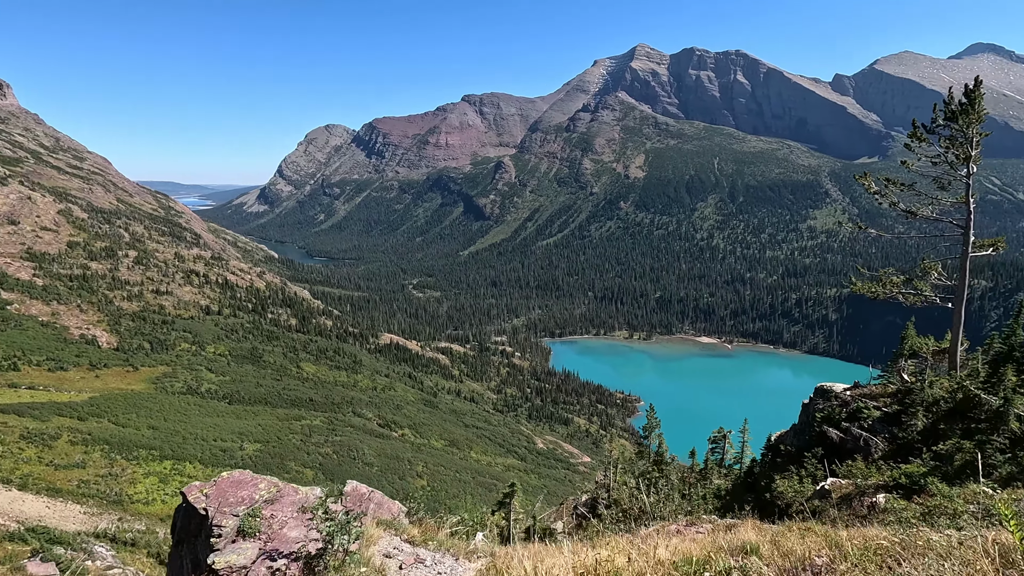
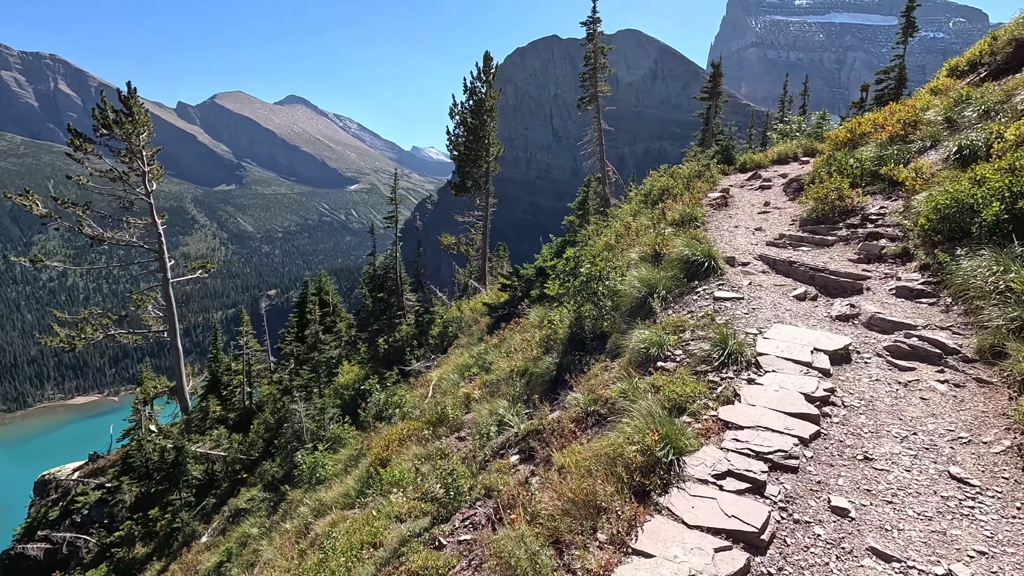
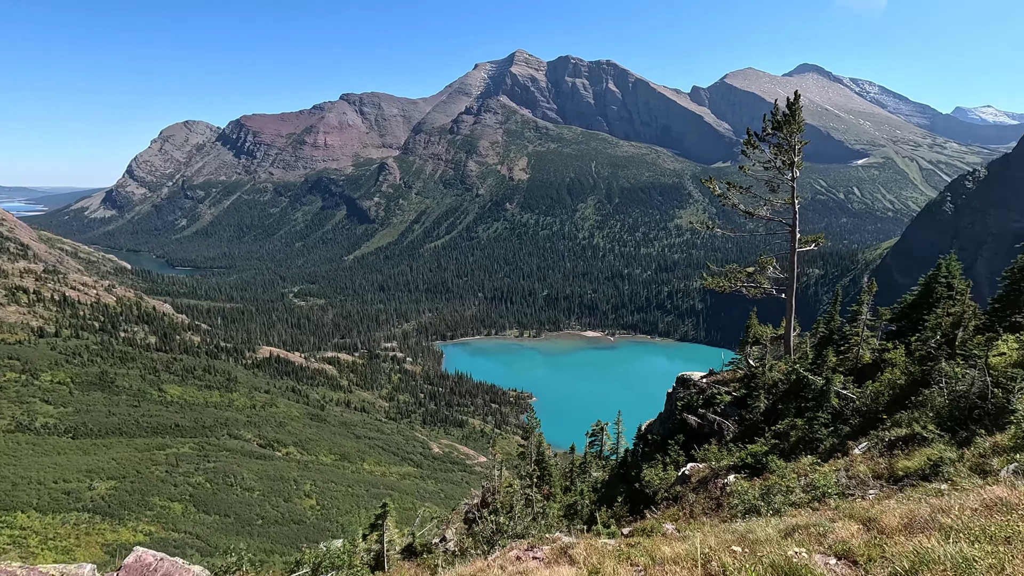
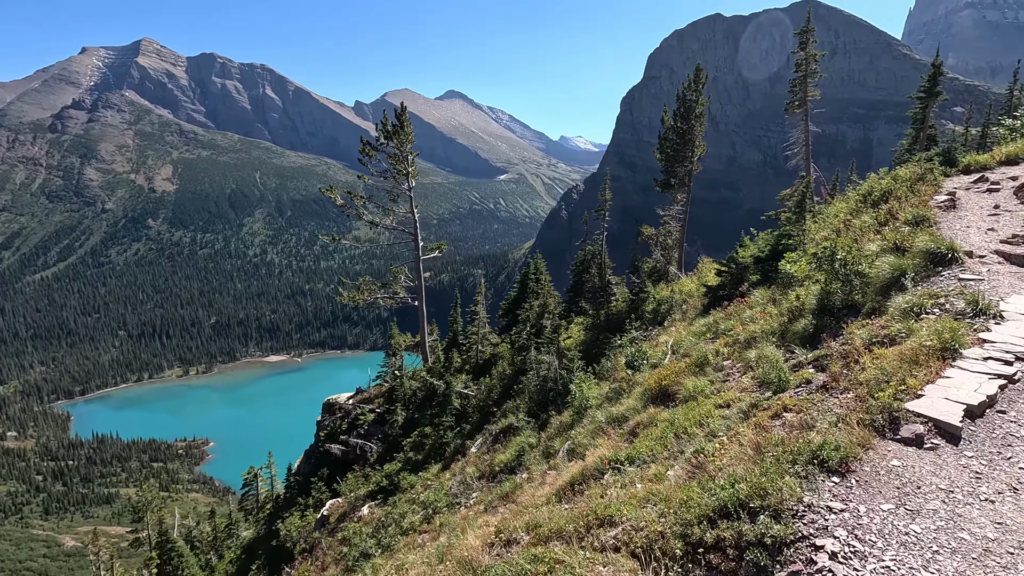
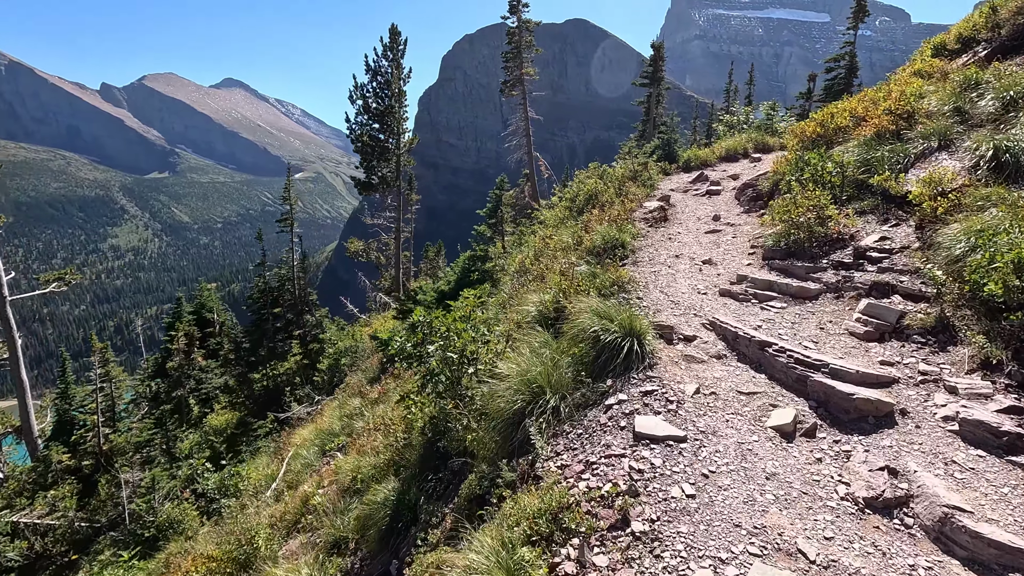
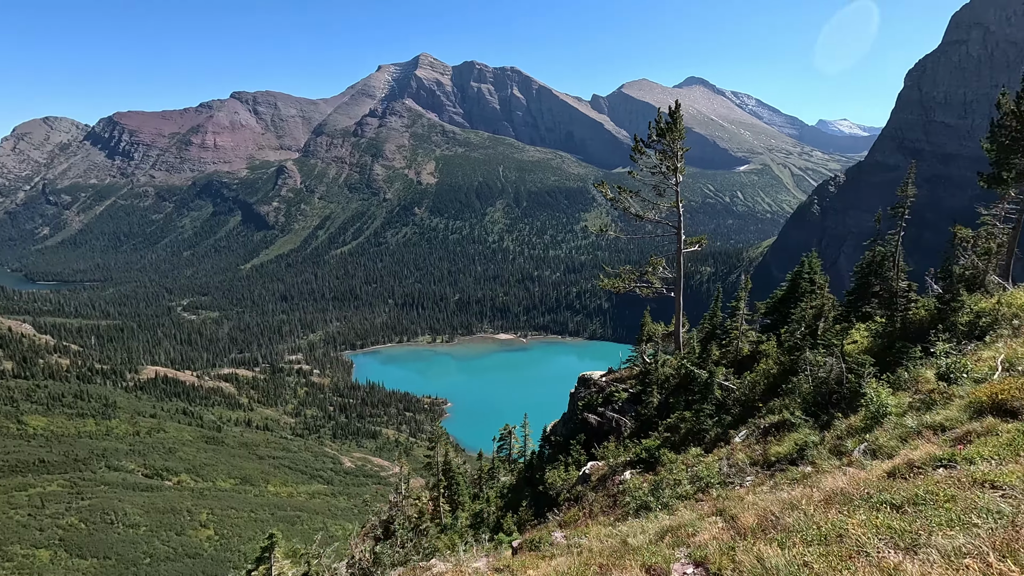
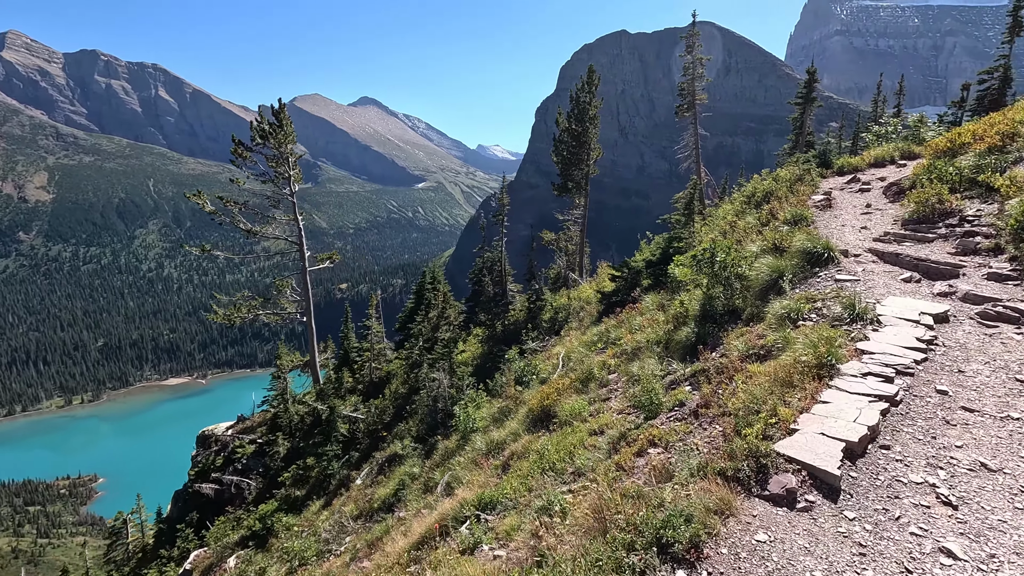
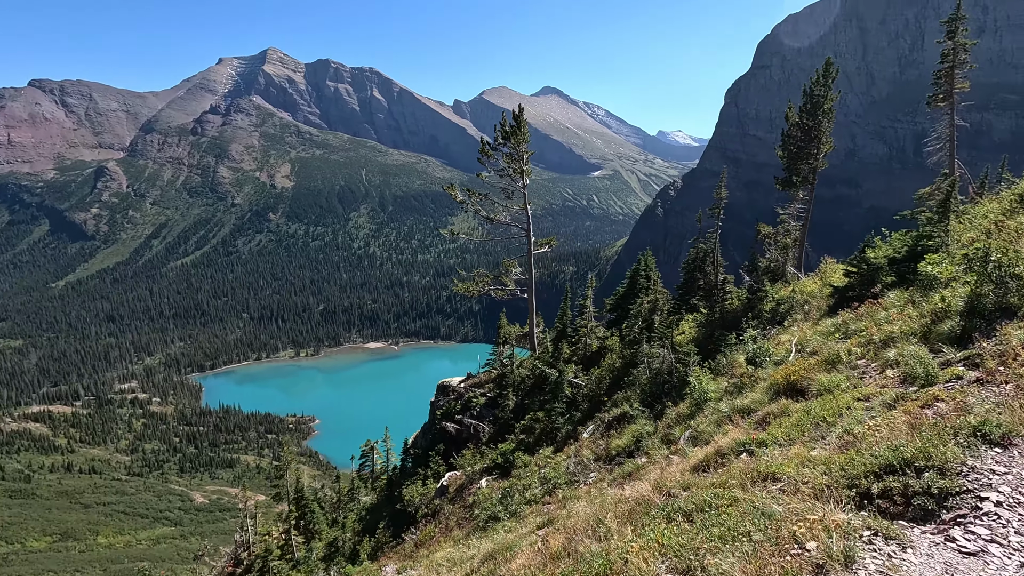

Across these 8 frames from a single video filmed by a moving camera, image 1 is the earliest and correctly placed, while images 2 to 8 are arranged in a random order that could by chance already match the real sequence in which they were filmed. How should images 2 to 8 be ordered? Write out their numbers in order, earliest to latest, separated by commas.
3, 6, 8, 4, 7, 2, 5
